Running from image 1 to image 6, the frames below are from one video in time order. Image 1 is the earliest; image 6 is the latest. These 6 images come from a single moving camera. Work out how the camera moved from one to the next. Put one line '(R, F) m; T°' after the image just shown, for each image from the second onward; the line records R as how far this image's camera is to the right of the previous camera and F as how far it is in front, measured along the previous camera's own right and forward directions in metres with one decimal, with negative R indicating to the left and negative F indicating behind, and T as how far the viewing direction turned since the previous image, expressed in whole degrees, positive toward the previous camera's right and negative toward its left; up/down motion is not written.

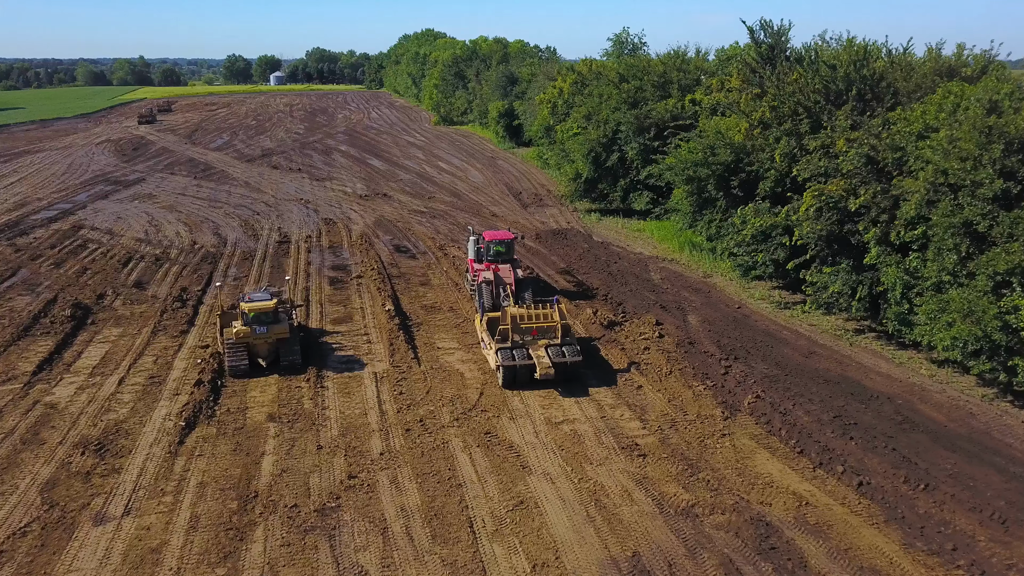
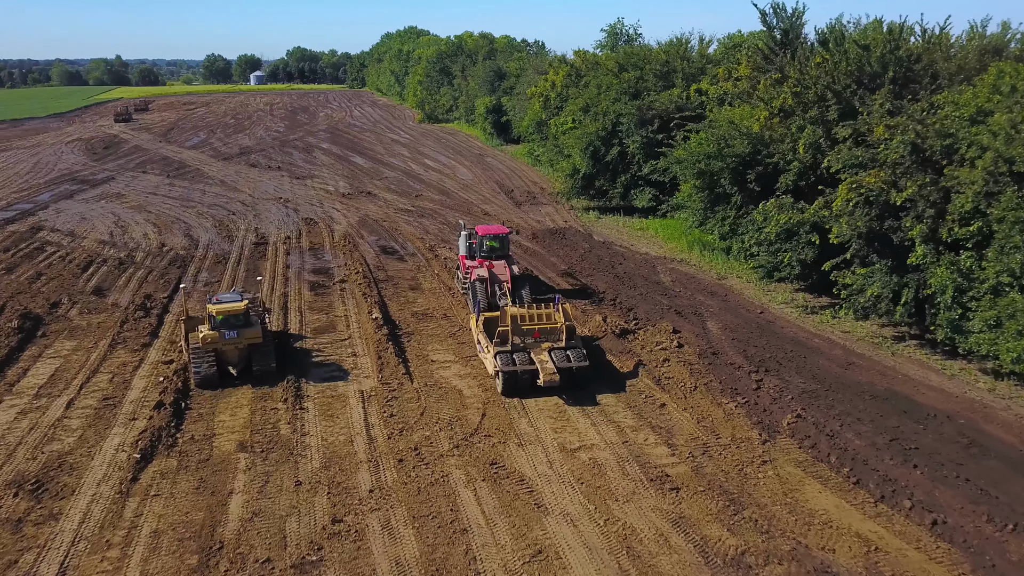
(-0.4, +1.9) m; +1°
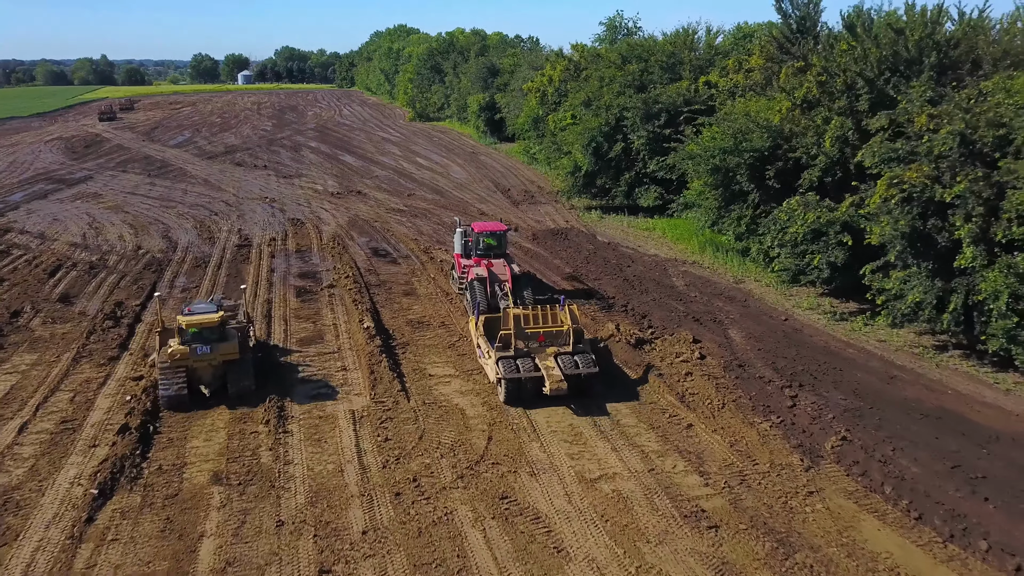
(-0.3, +1.5) m; +1°
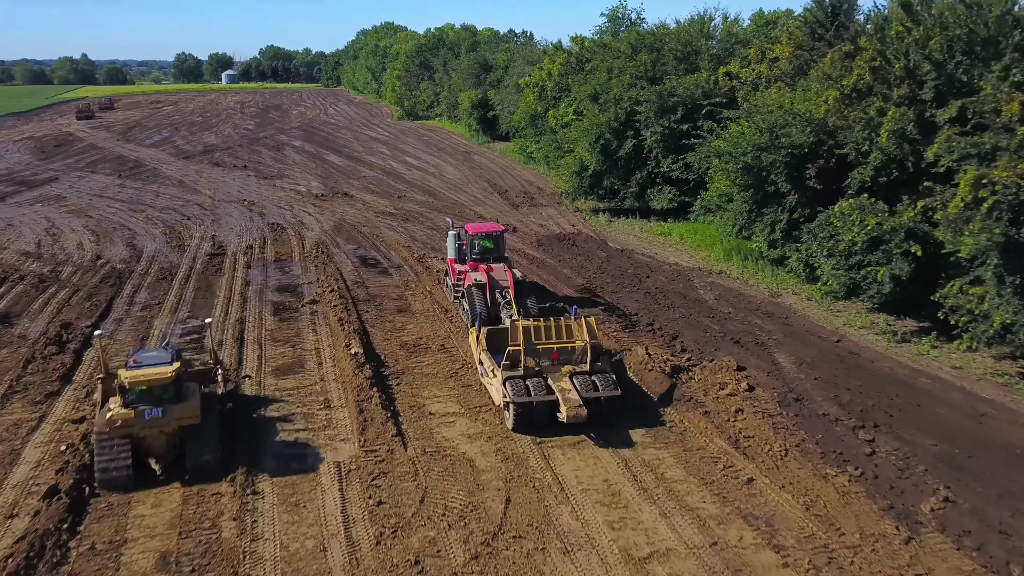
(-0.4, +2.3) m; +1°
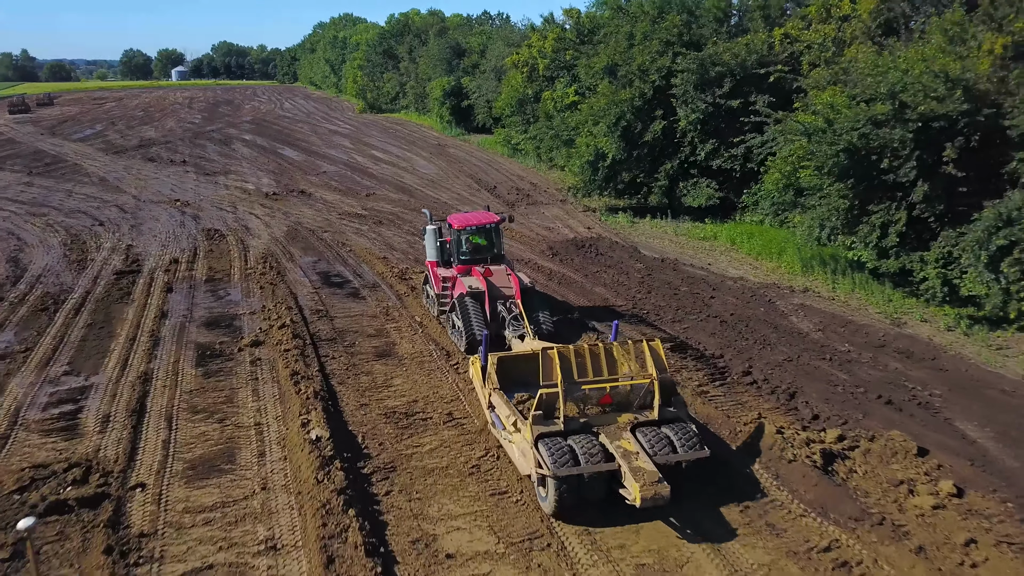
(-1.0, +5.0) m; +3°
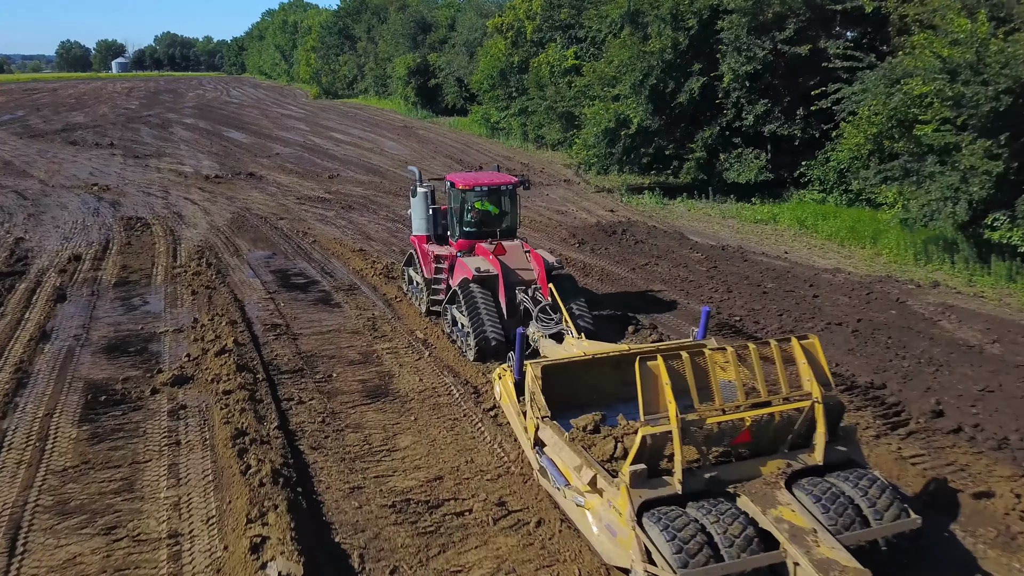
(-1.0, +4.0) m; +3°
